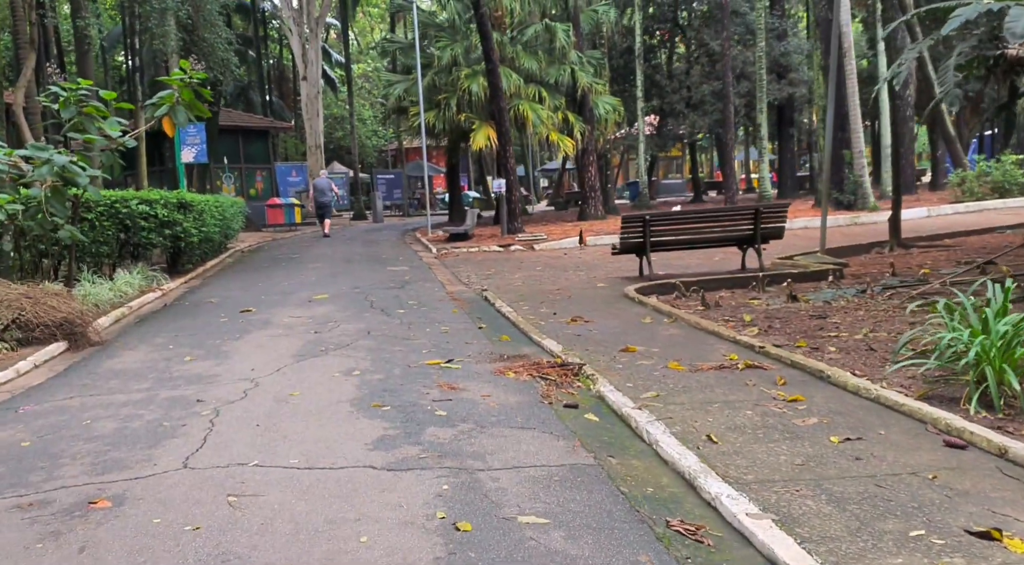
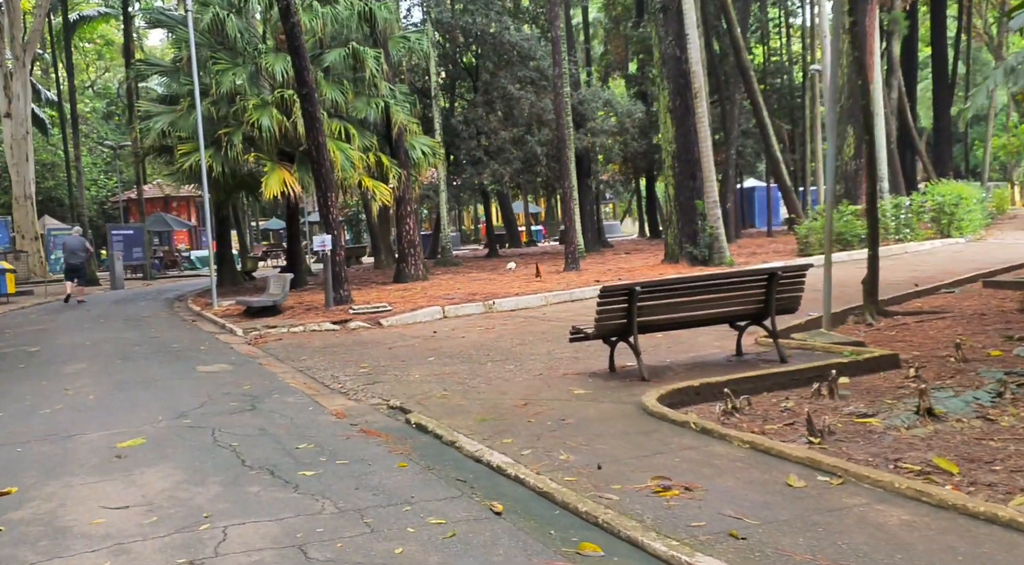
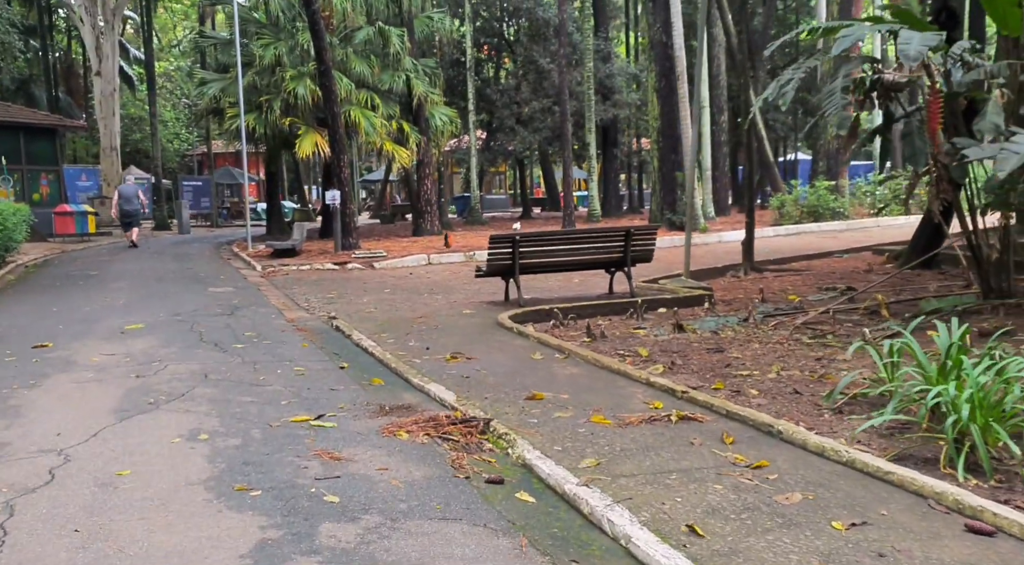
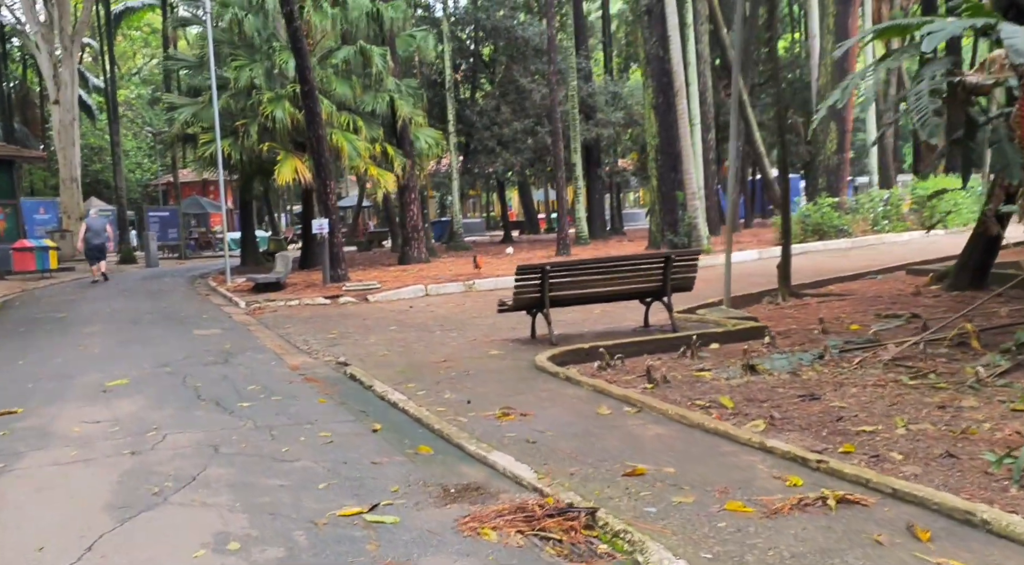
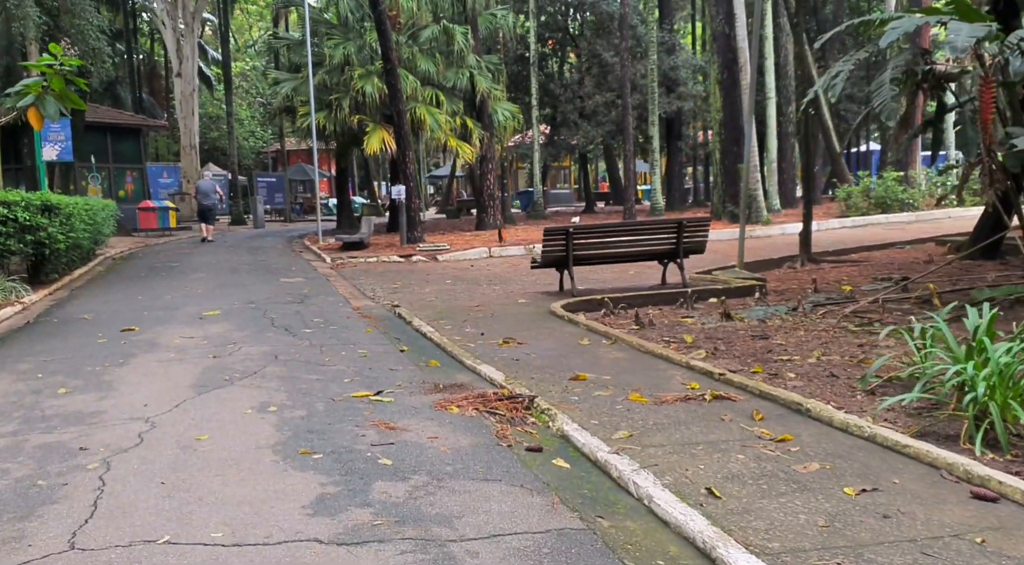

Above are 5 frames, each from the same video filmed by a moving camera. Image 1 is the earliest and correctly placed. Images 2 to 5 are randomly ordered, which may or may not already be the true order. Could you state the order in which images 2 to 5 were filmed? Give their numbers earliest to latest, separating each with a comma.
5, 3, 4, 2
